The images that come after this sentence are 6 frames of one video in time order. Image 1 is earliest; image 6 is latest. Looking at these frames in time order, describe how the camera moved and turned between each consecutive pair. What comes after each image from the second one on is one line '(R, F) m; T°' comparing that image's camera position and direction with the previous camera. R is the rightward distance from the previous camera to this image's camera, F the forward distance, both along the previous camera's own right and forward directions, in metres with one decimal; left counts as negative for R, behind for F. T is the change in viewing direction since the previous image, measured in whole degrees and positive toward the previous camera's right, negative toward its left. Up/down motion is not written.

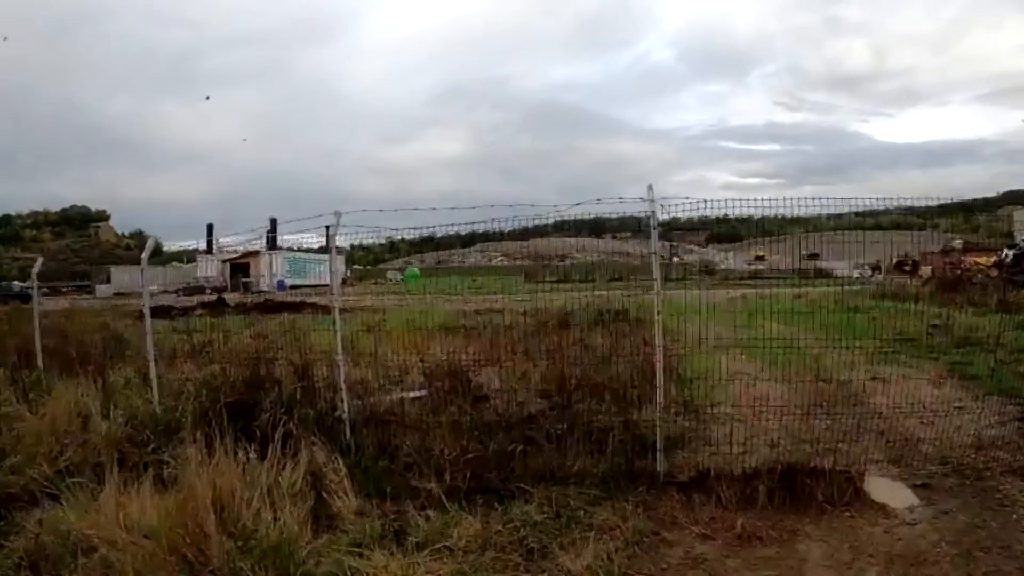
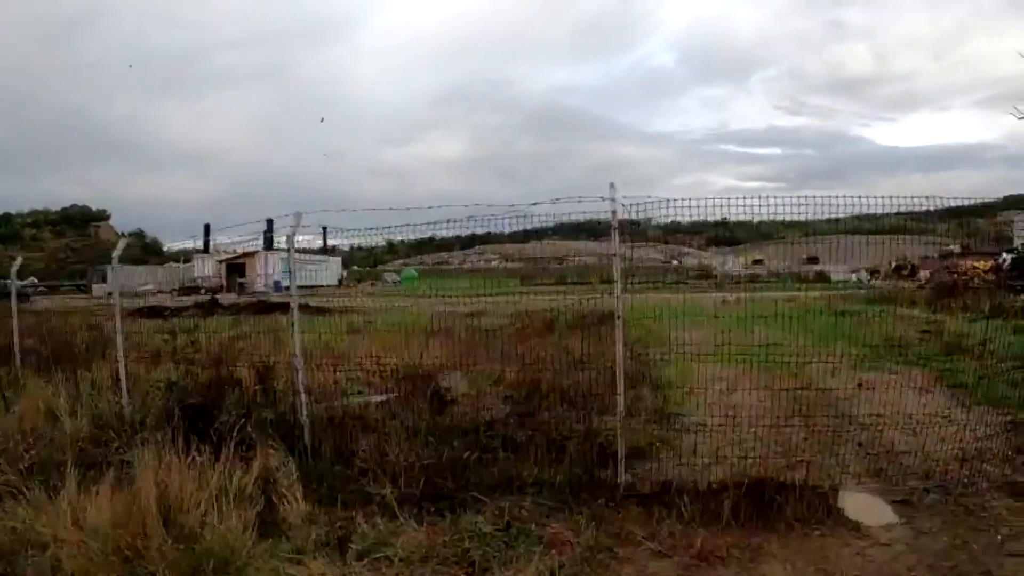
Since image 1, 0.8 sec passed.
(+0.3, +0.3) m; 0°
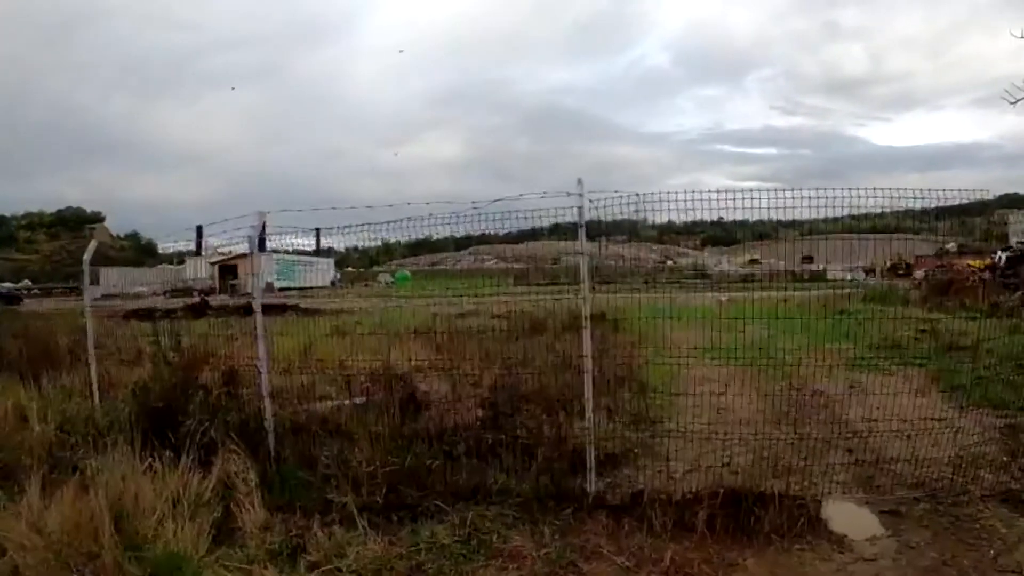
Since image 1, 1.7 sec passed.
(+0.2, +0.3) m; 0°
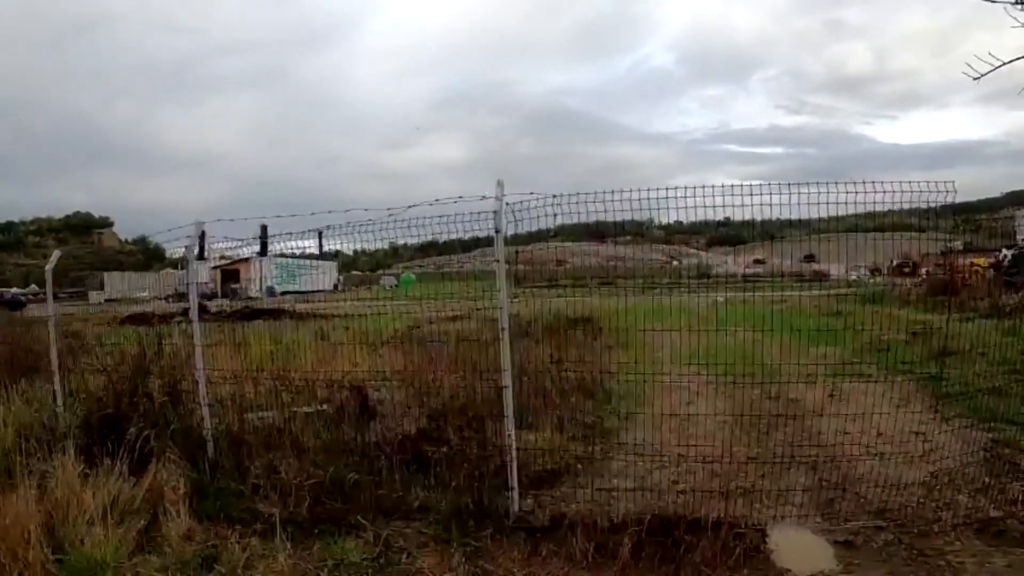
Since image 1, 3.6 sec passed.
(+0.5, +0.4) m; -1°
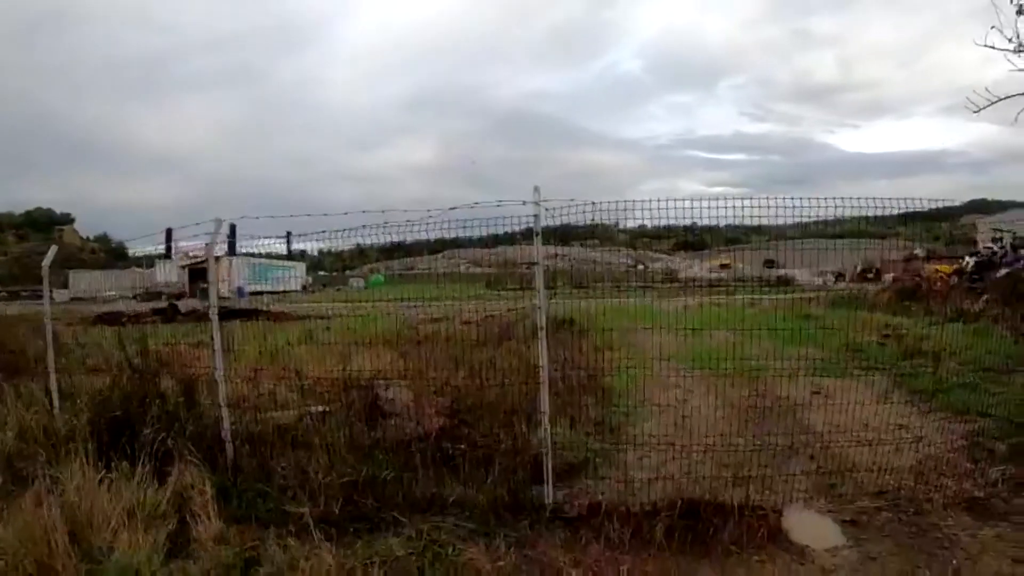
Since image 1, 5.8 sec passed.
(-0.4, -0.2) m; +3°
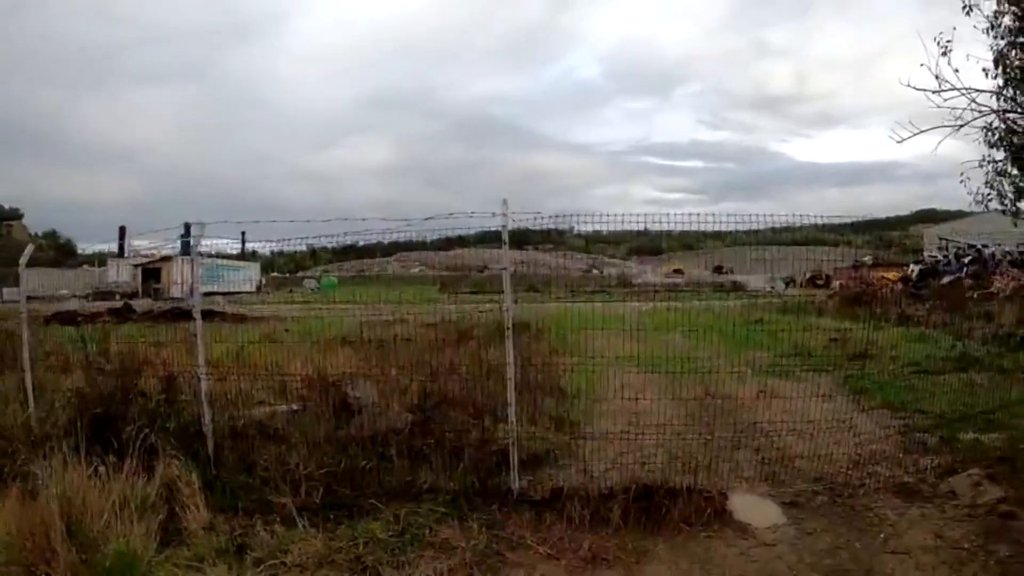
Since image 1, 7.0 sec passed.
(-0.1, -0.4) m; +3°
